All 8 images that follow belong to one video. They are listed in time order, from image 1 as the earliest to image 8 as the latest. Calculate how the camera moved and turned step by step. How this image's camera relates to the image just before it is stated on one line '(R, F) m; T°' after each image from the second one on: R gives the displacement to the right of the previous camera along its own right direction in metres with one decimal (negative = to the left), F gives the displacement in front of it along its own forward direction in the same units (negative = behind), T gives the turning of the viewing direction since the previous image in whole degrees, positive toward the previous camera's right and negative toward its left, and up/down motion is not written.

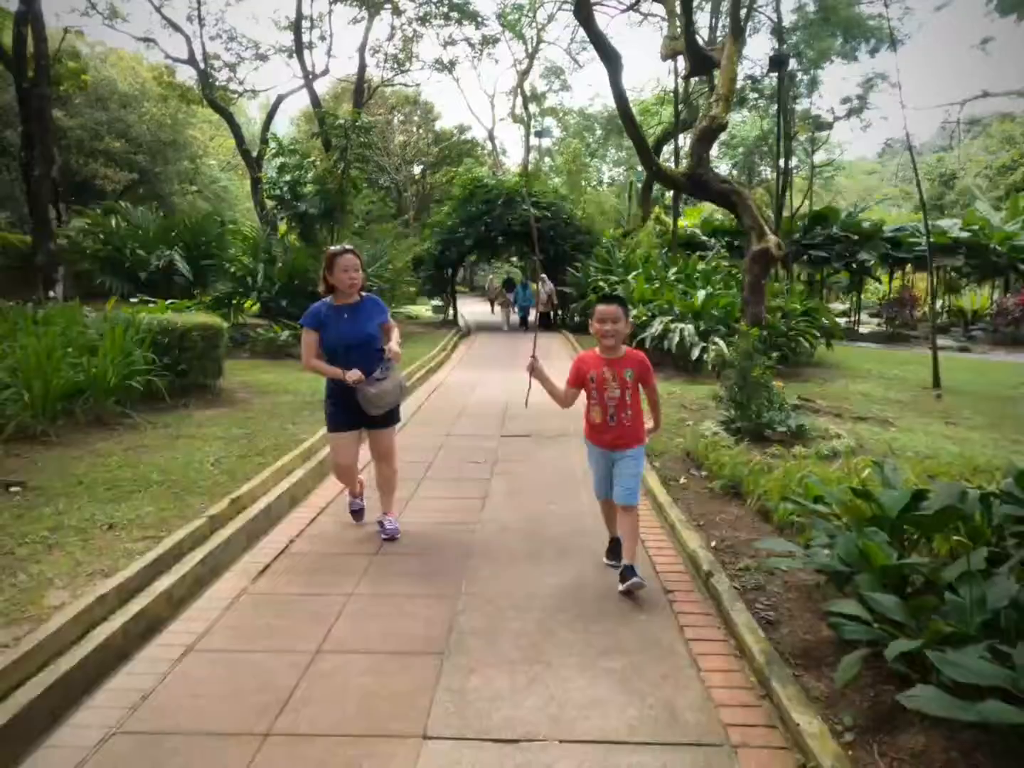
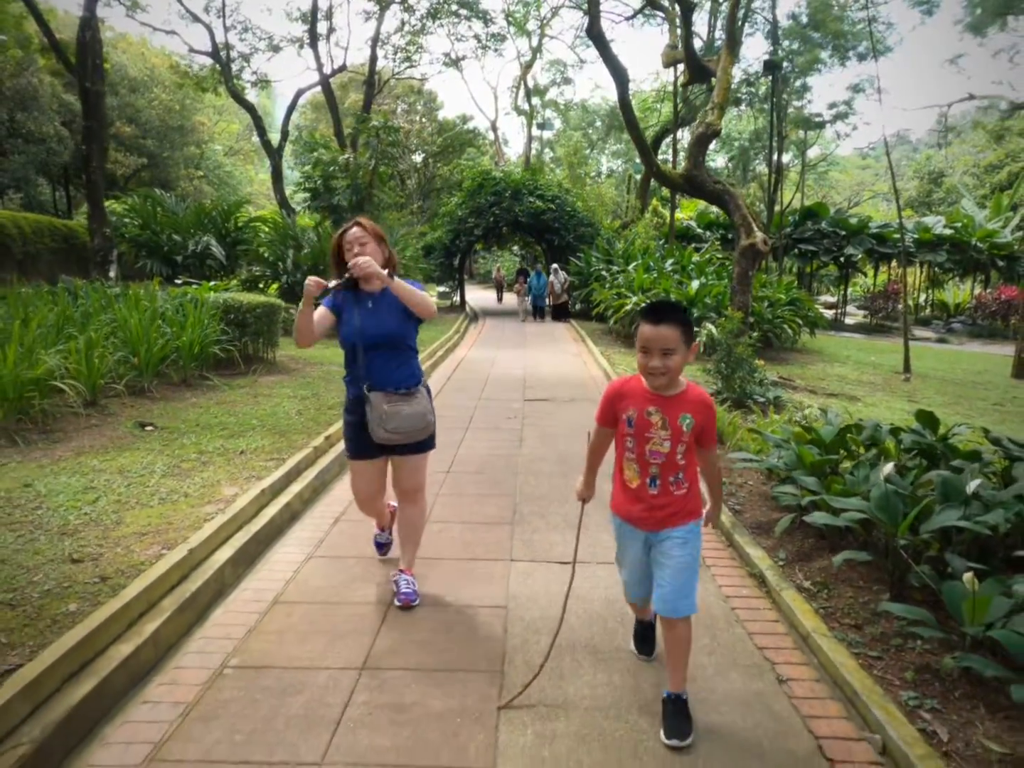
(-0.3, -1.3) m; +1°
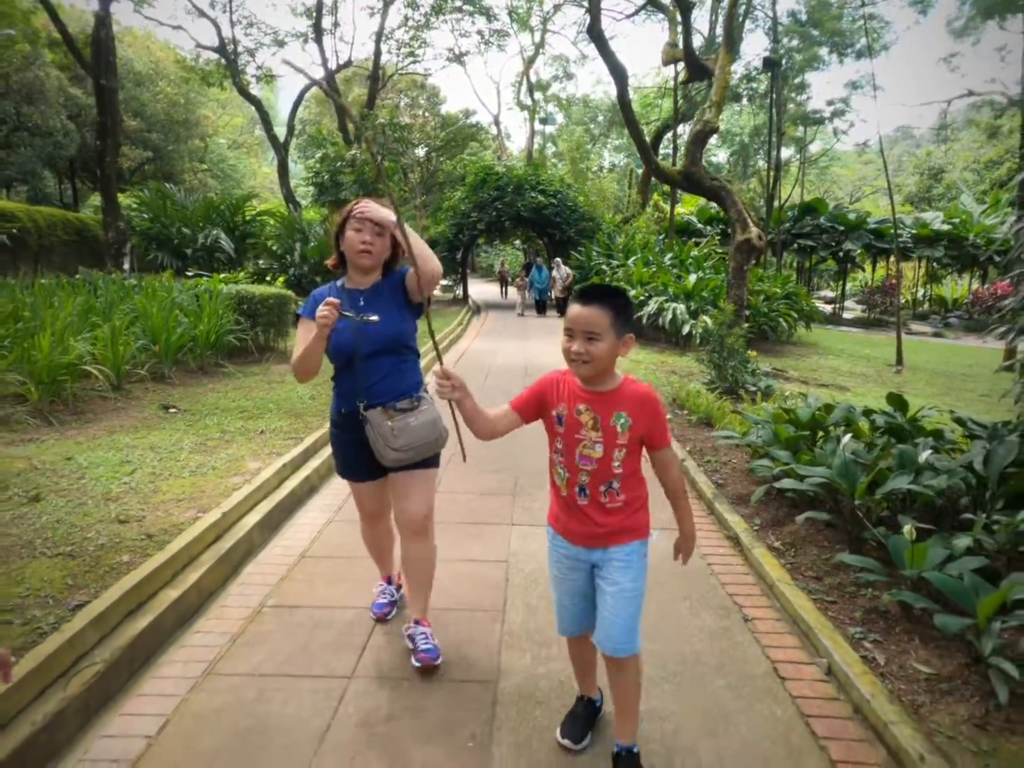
(0.0, -0.4) m; 0°
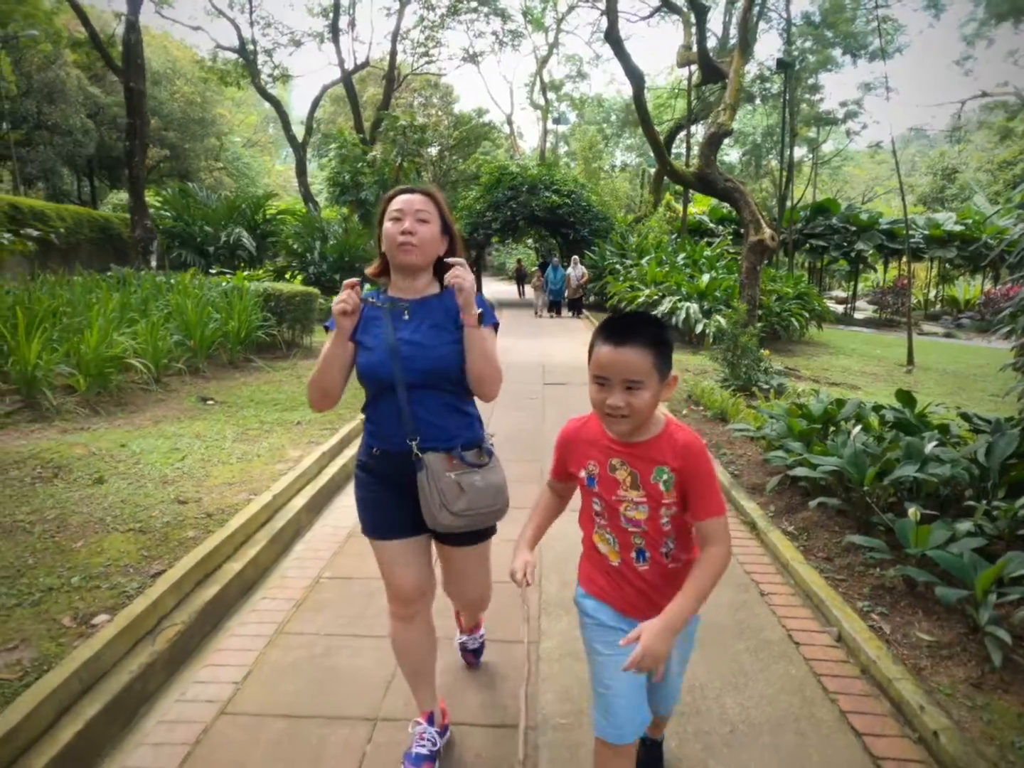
(-0.1, -0.3) m; -1°
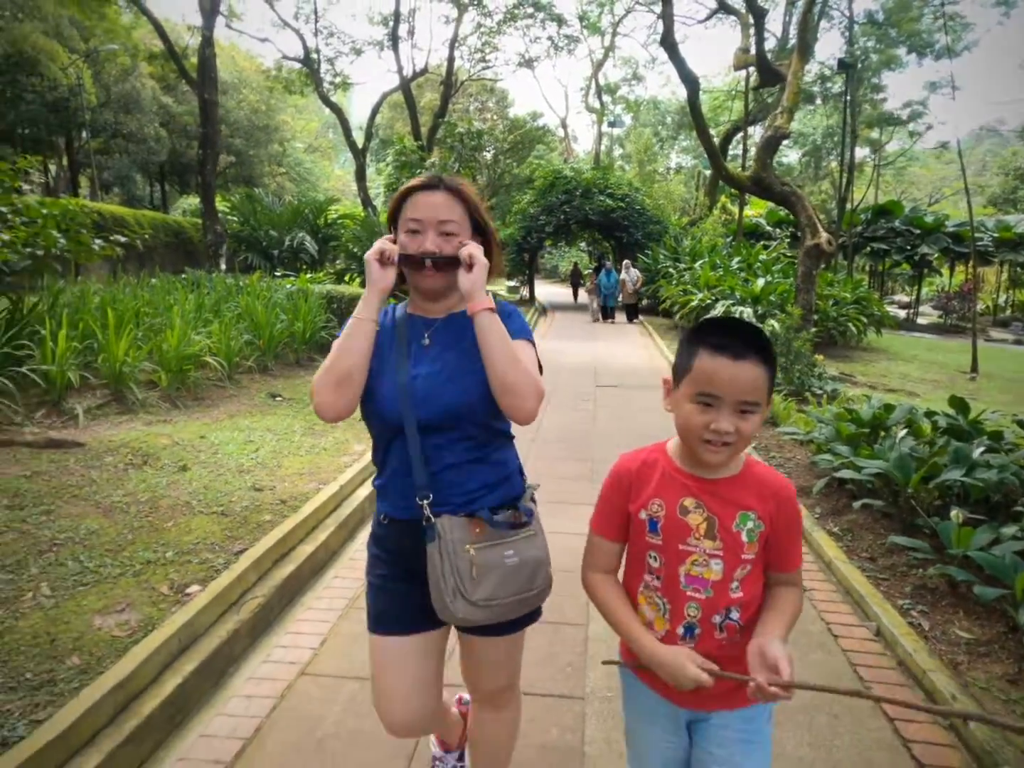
(0.0, -0.2) m; -4°
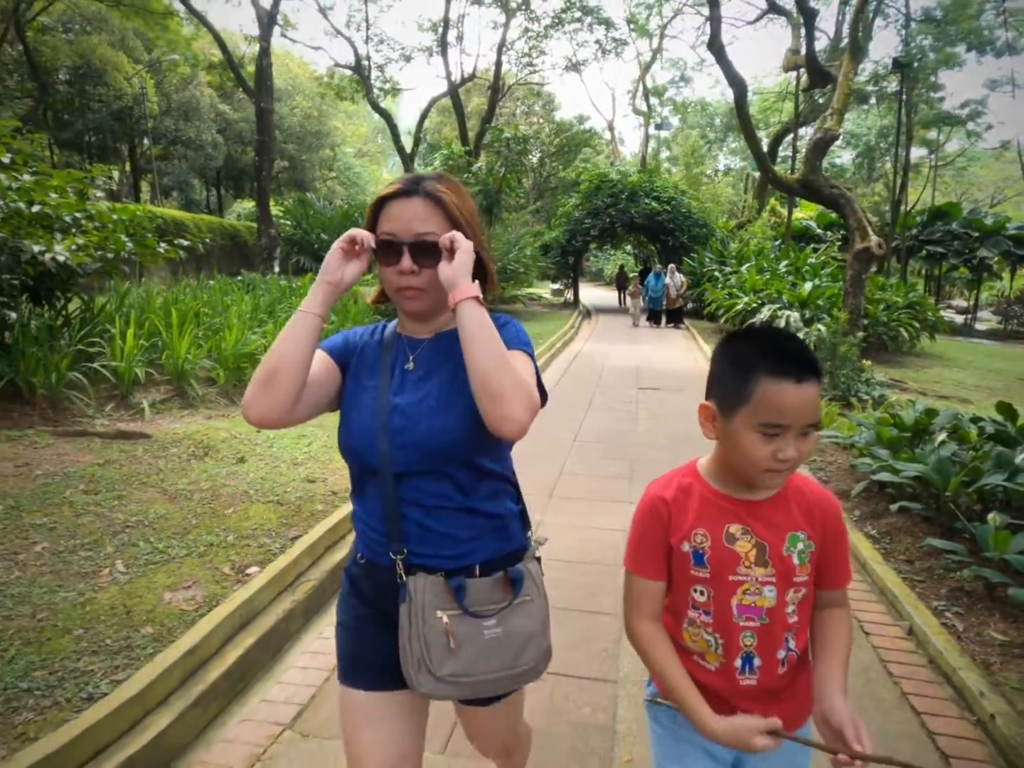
(0.0, -0.2) m; -4°
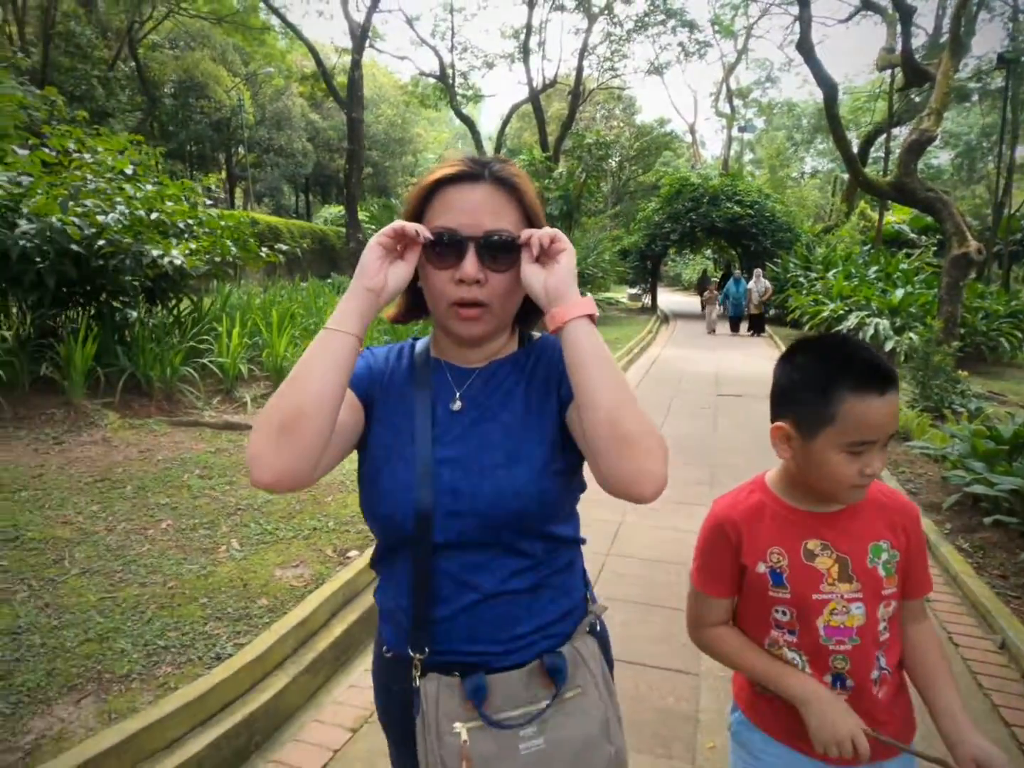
(-0.1, -0.2) m; -6°
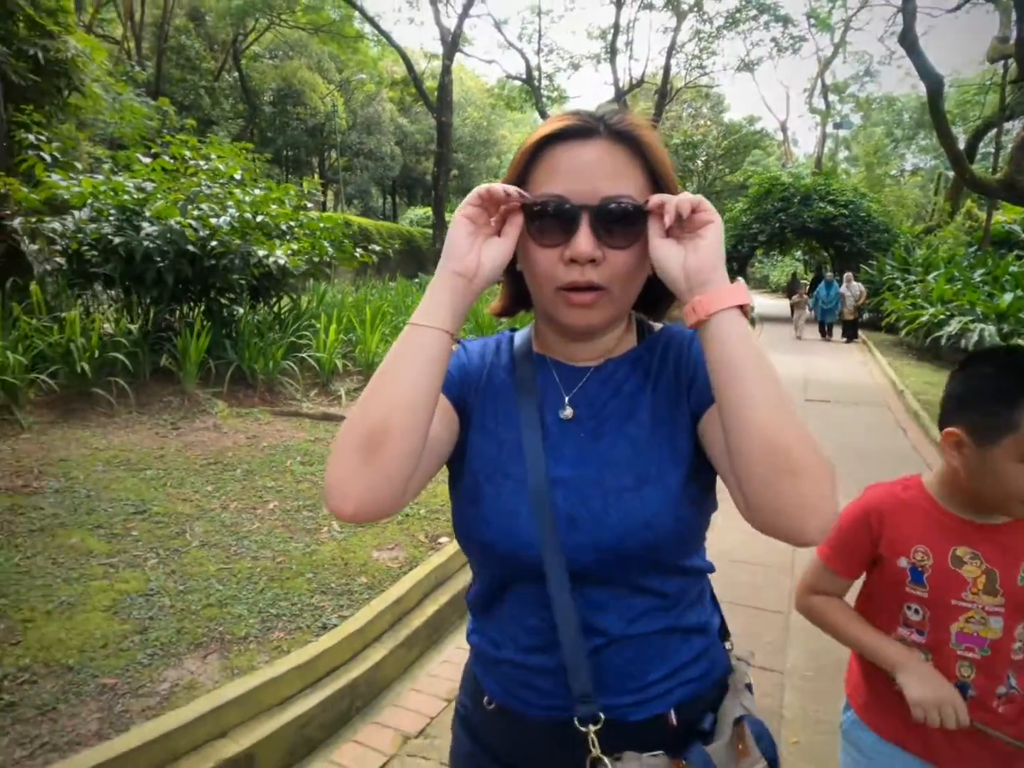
(-0.1, -0.1) m; -6°
